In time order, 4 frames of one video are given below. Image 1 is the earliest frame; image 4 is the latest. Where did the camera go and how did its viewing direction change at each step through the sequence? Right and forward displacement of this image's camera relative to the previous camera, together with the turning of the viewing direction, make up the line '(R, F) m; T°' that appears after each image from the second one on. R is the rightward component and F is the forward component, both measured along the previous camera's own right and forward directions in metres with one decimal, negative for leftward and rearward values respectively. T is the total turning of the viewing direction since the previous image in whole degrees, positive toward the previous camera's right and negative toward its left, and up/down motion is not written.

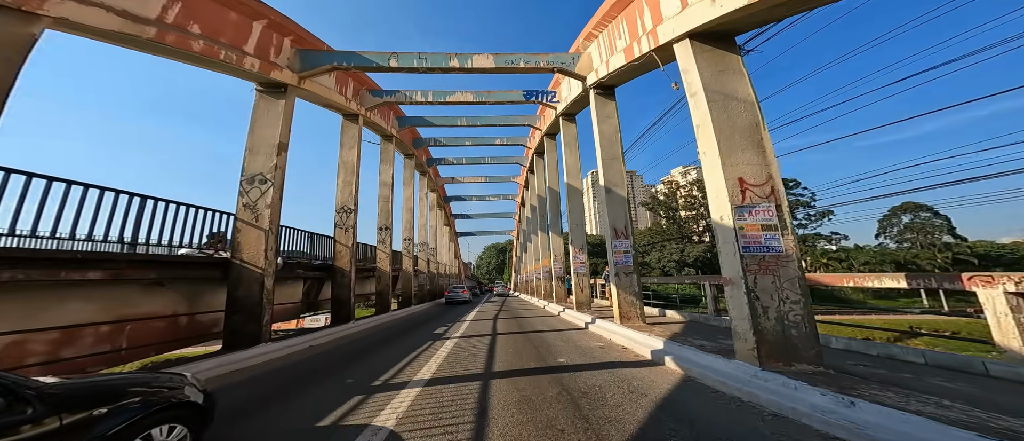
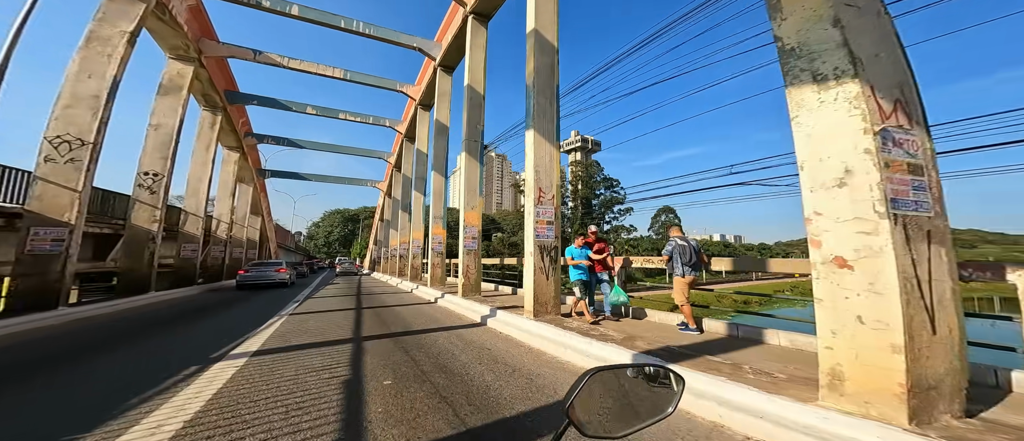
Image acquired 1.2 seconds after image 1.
(-0.2, +2.8) m; +23°
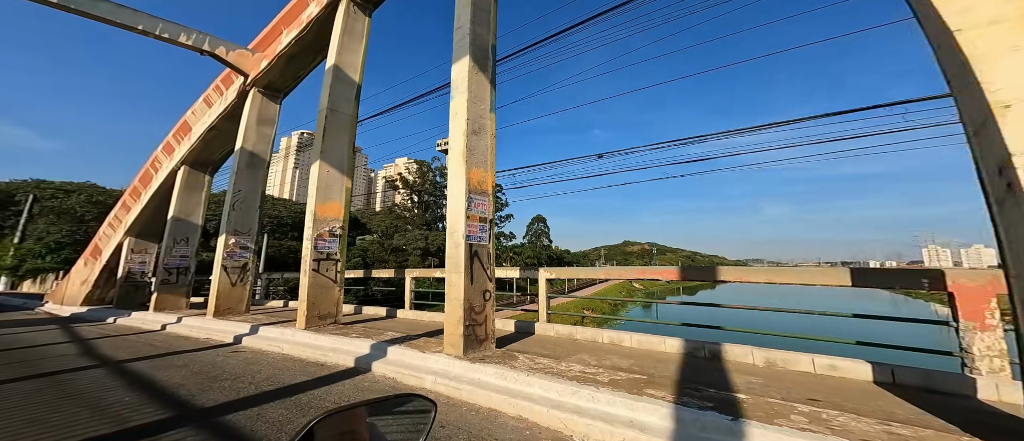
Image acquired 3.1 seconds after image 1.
(-1.1, +2.6) m; +21°
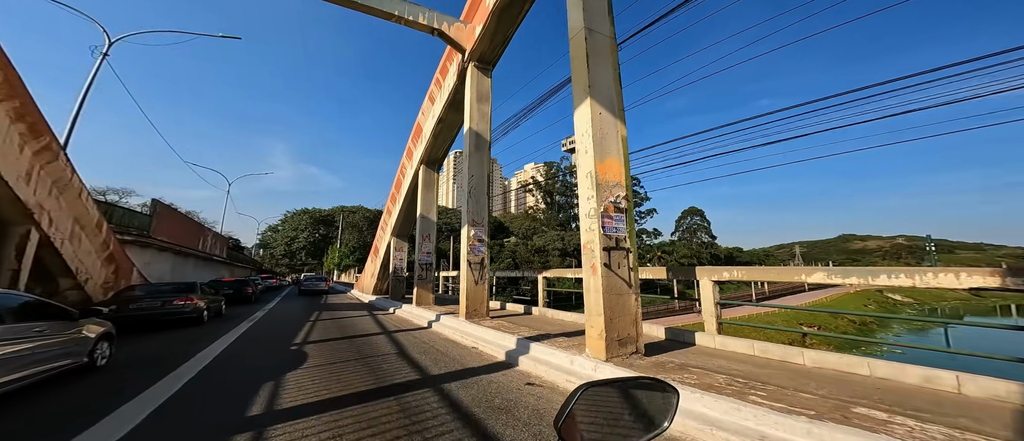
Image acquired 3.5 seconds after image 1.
(0.0, +0.1) m; -23°
